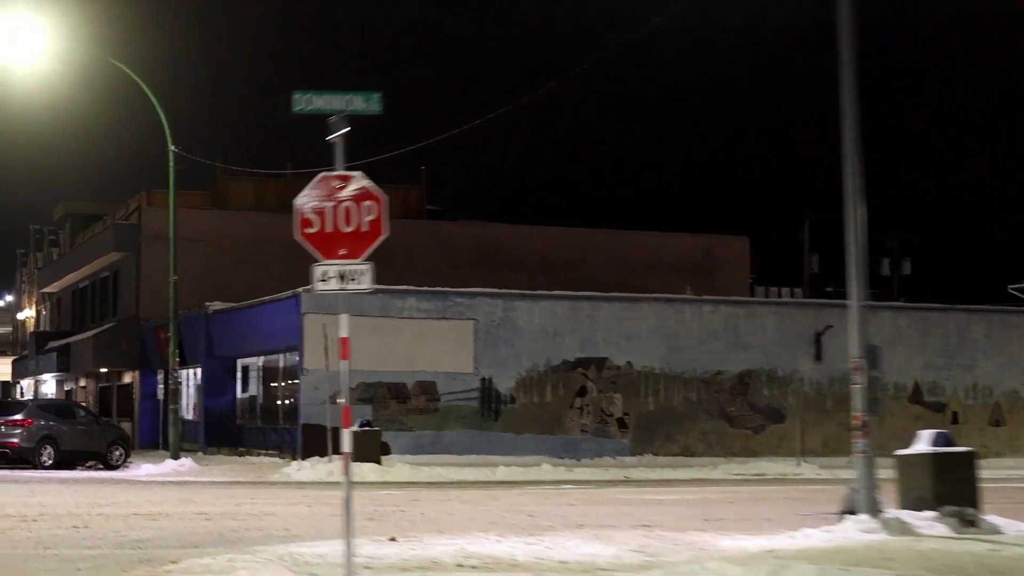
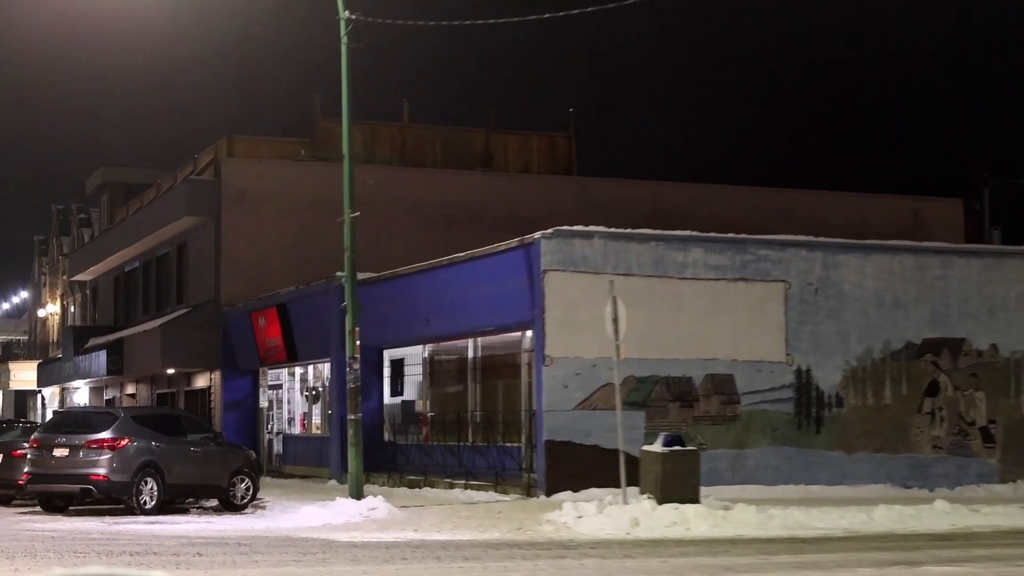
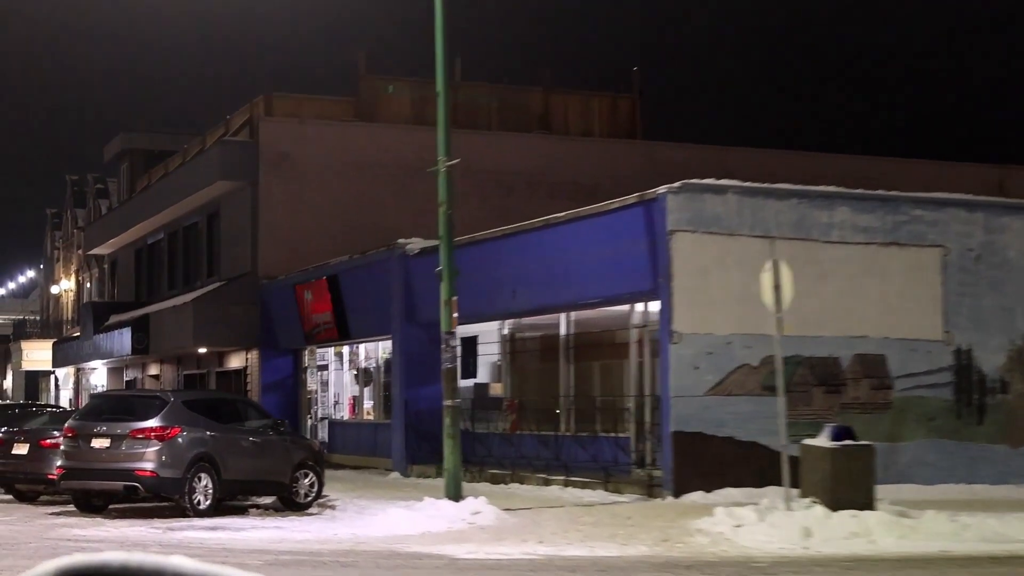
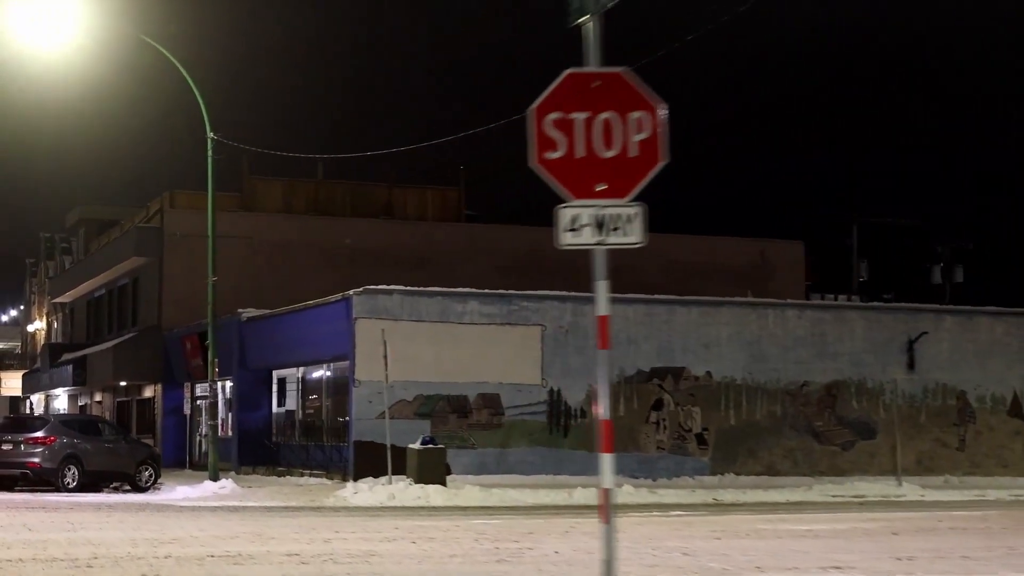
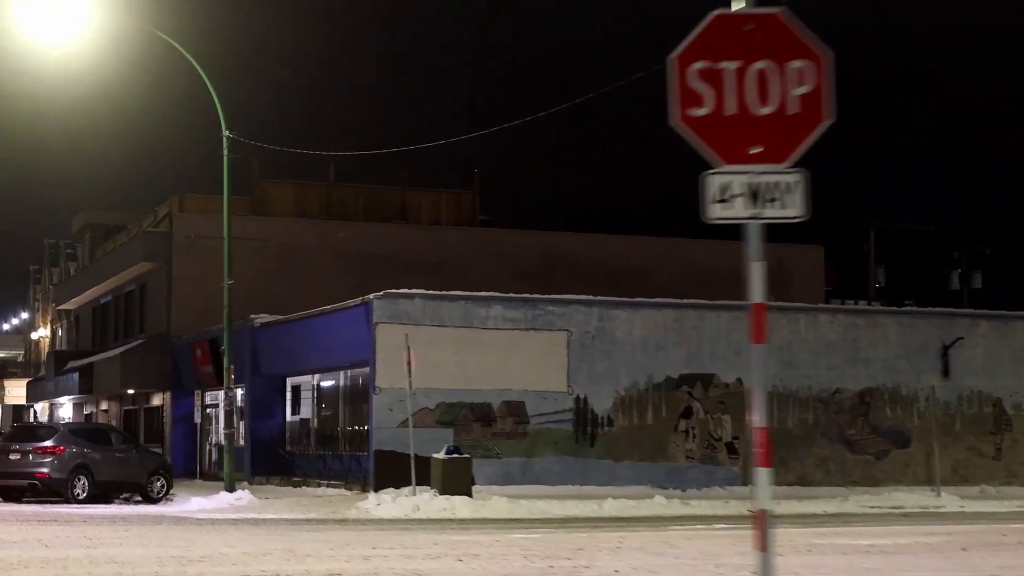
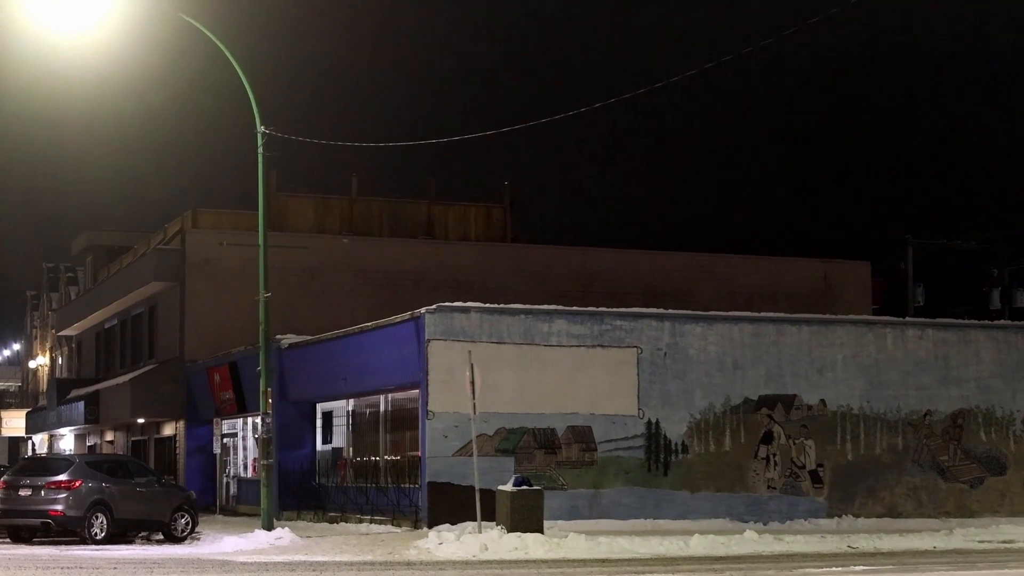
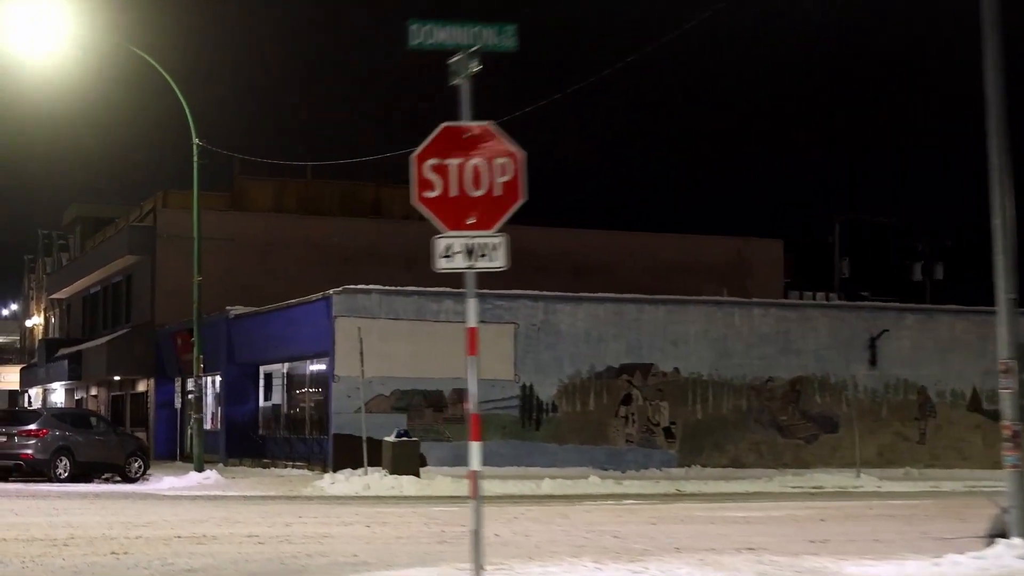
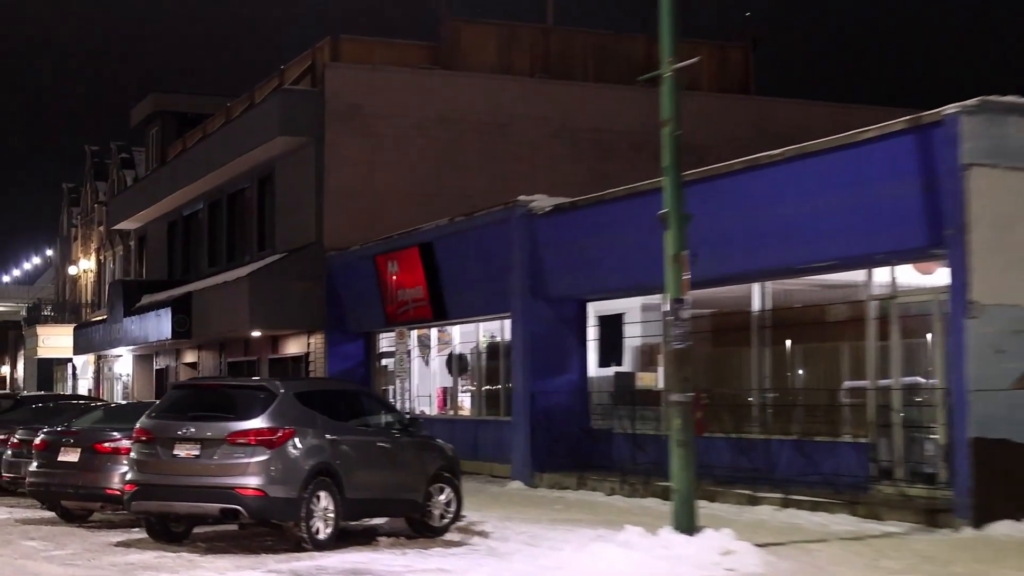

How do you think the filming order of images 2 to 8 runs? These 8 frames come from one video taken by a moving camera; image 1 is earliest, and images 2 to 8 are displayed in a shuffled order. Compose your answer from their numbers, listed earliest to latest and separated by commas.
7, 4, 5, 6, 2, 3, 8
